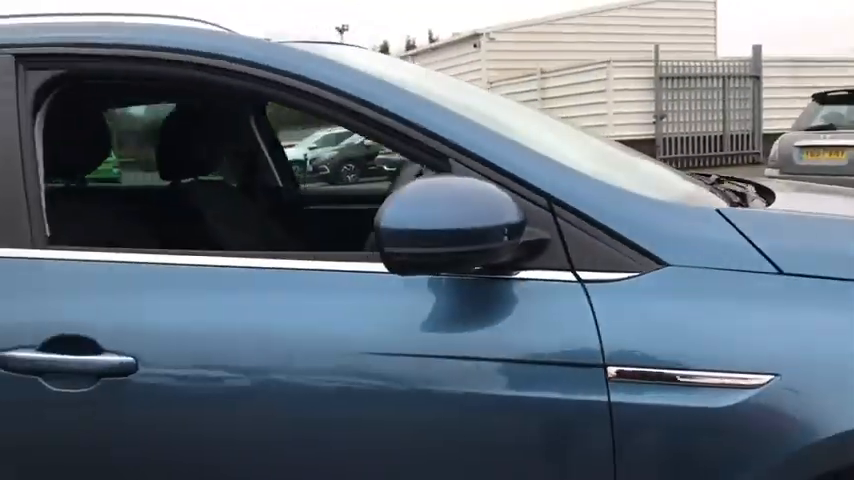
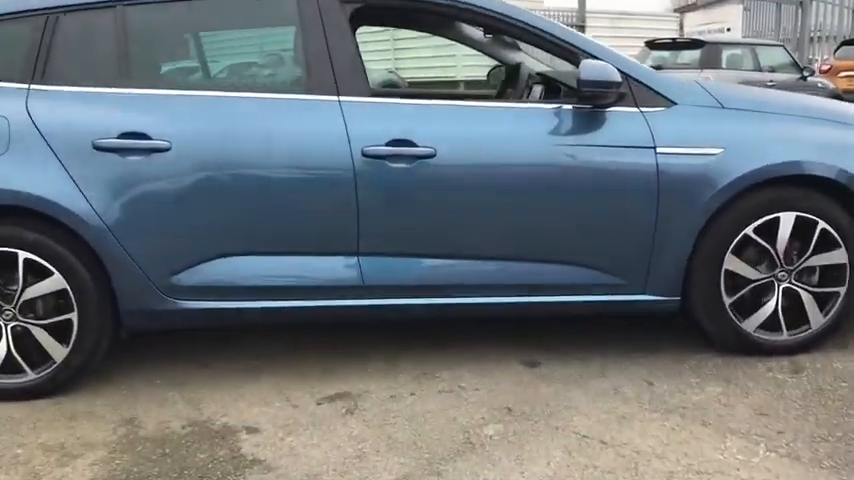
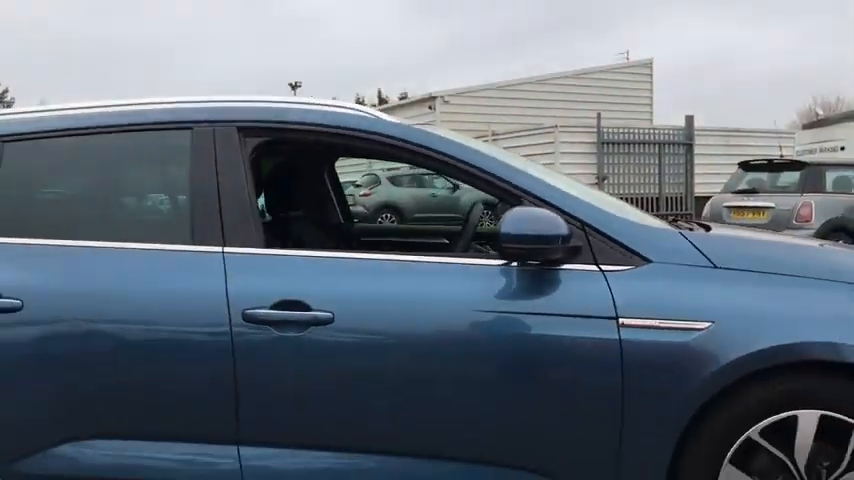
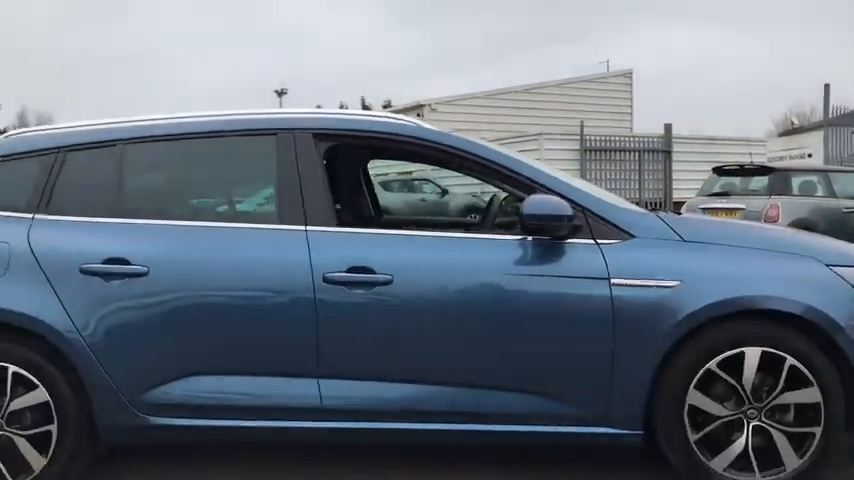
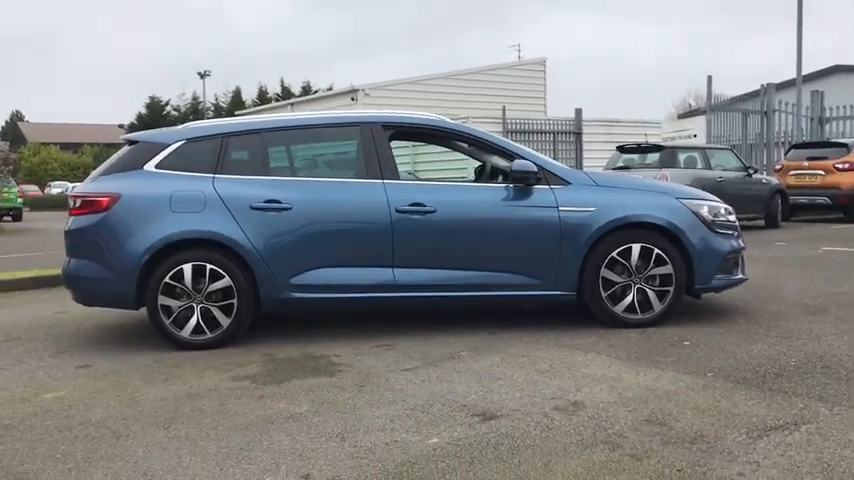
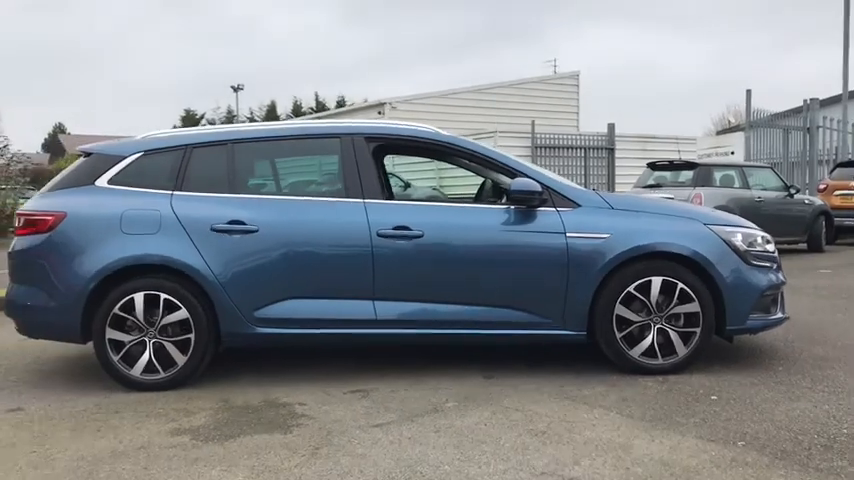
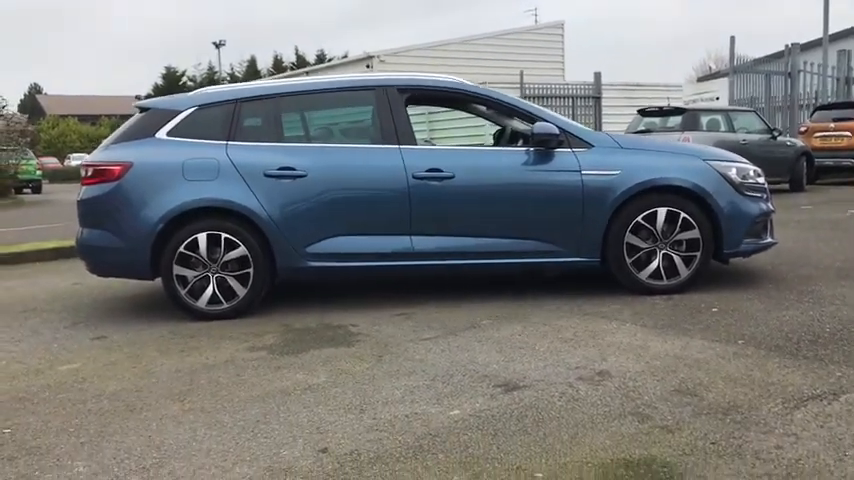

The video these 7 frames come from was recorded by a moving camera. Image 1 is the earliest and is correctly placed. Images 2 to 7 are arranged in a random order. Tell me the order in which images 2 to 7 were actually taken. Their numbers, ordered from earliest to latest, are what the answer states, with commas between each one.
3, 4, 6, 5, 7, 2
